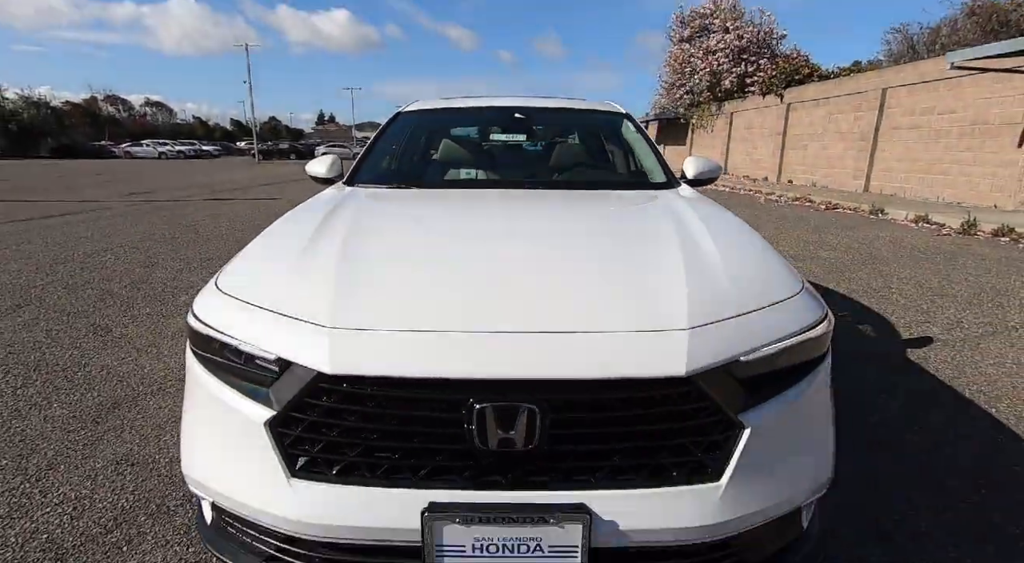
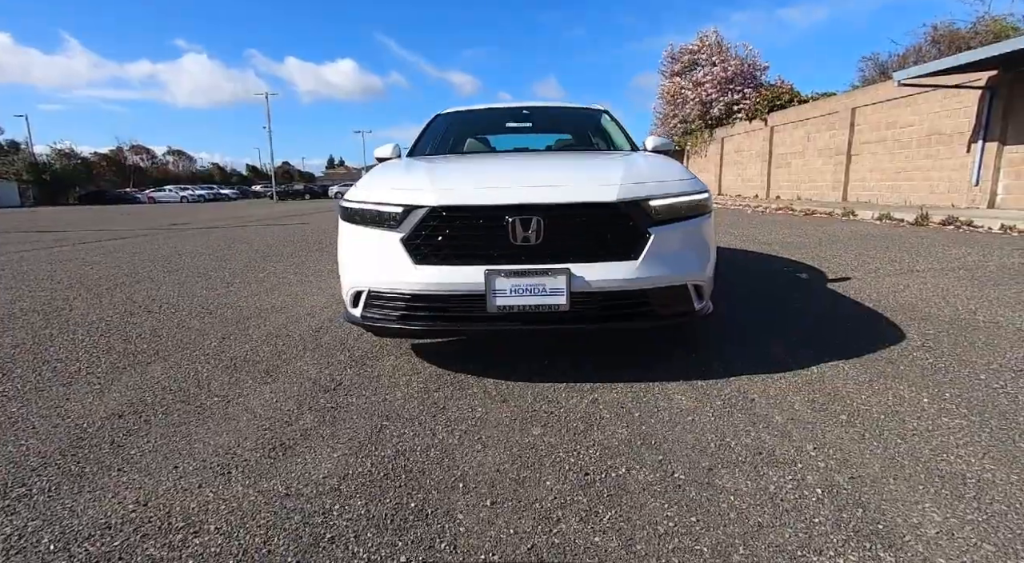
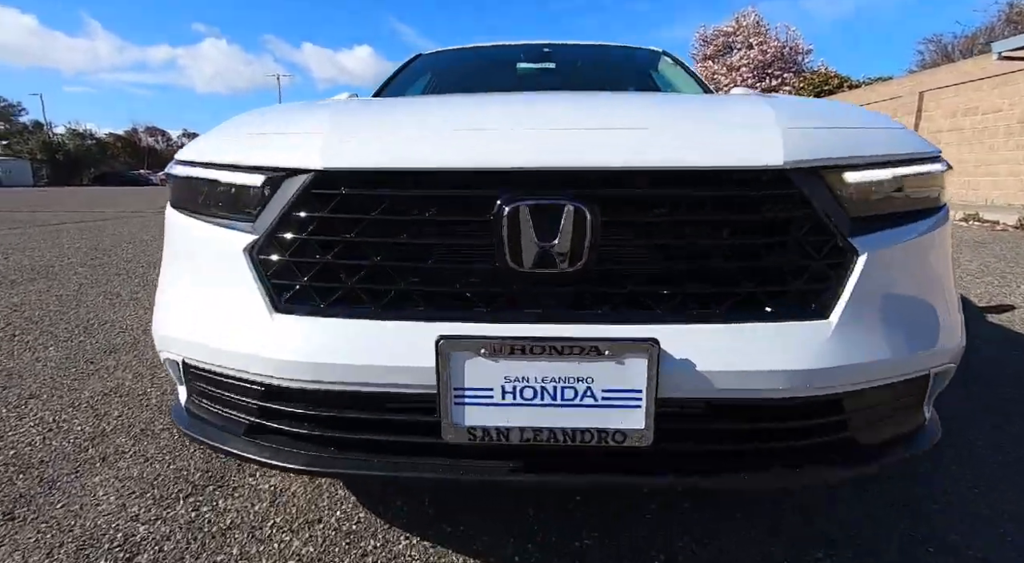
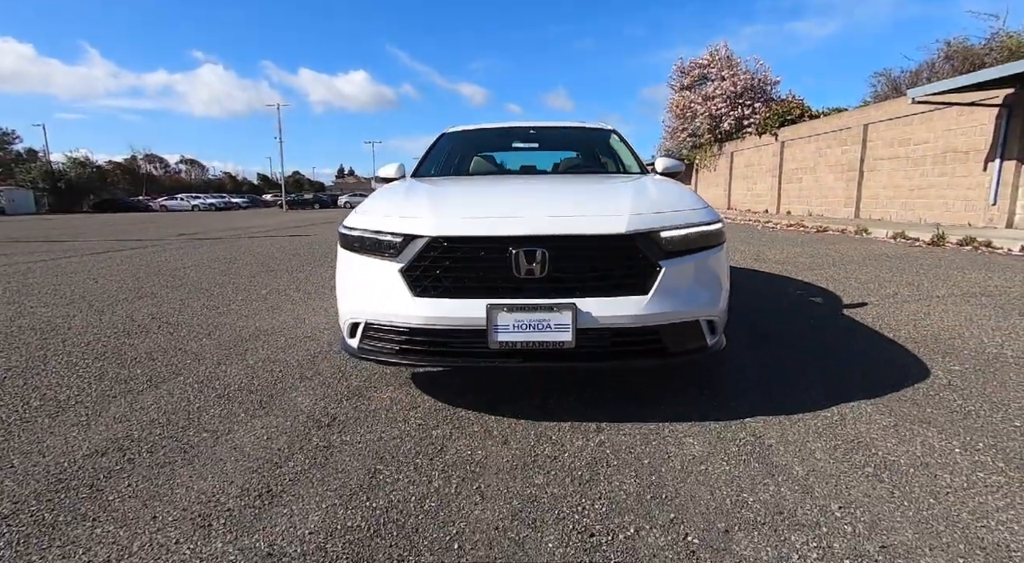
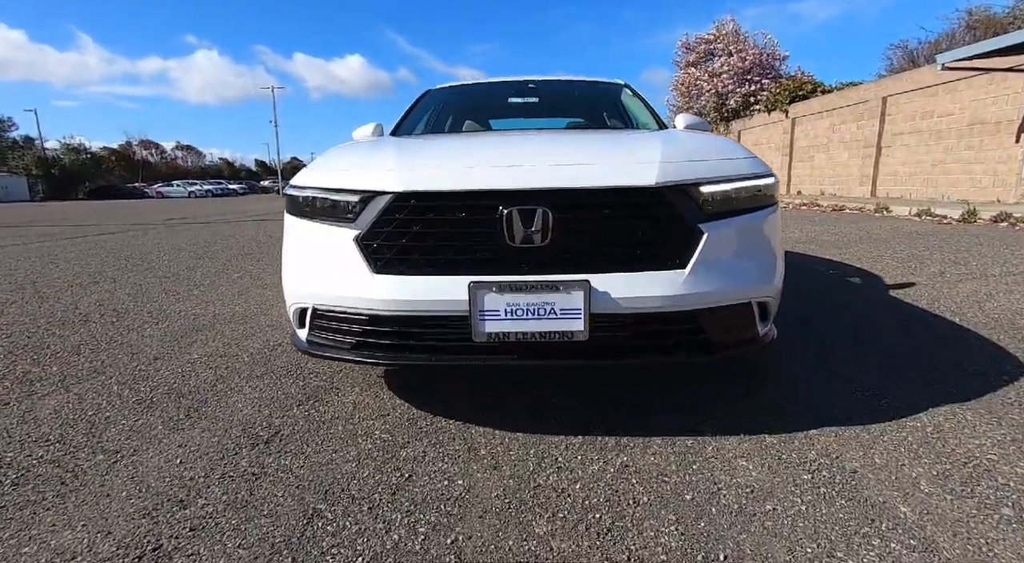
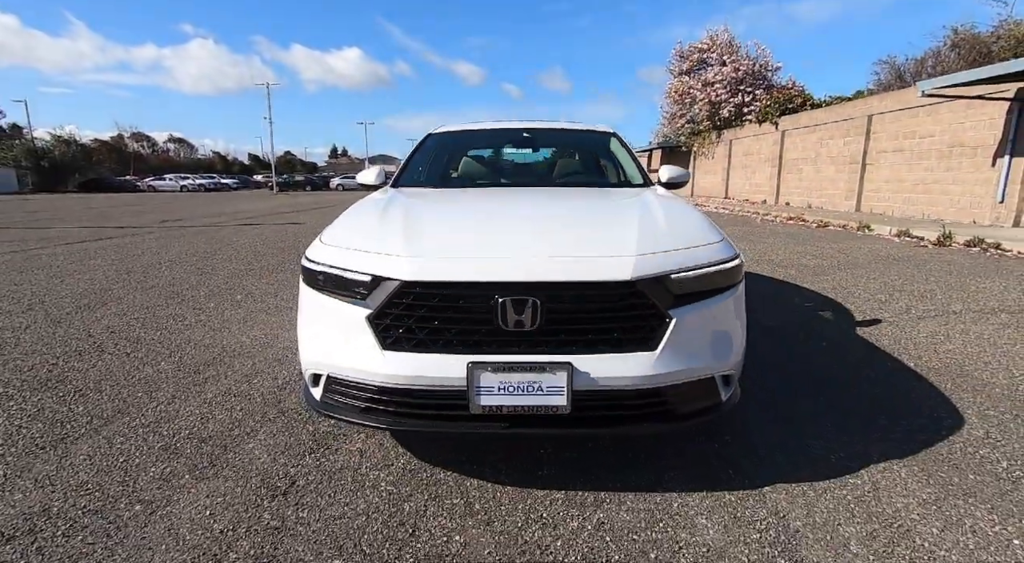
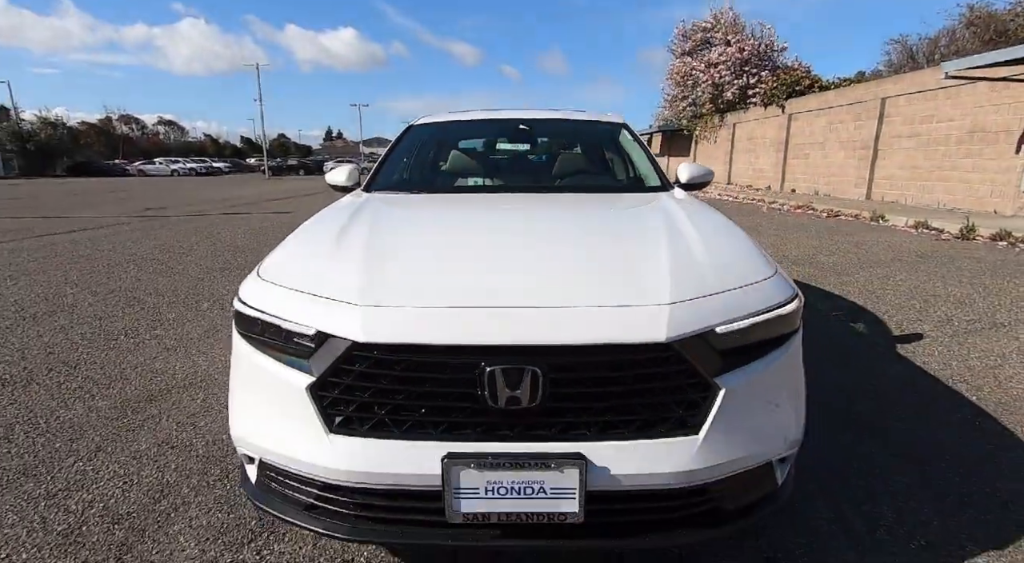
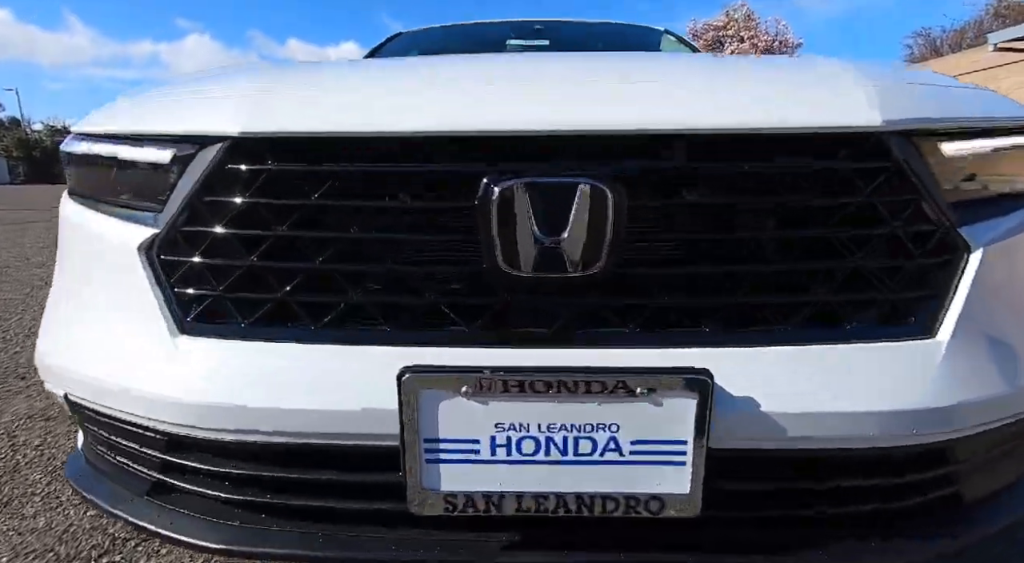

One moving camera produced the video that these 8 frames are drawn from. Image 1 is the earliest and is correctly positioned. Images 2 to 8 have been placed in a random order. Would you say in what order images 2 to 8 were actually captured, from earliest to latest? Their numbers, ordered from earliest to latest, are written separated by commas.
7, 6, 4, 2, 5, 3, 8
